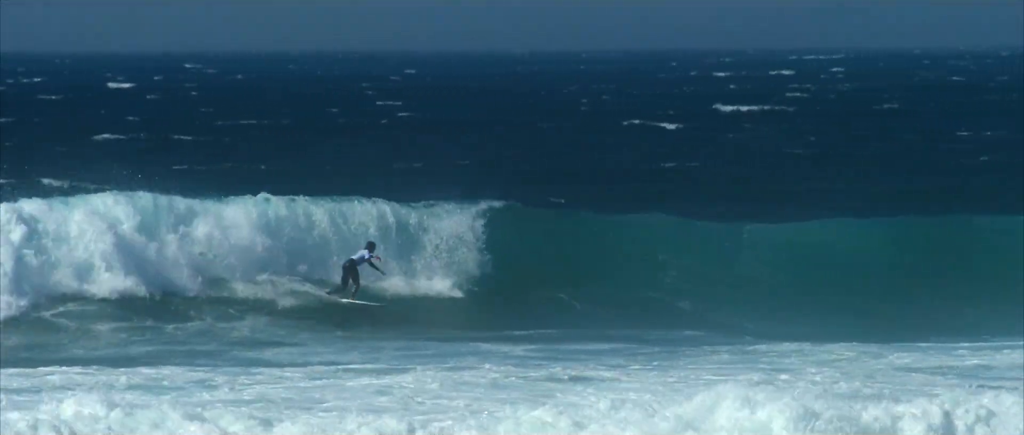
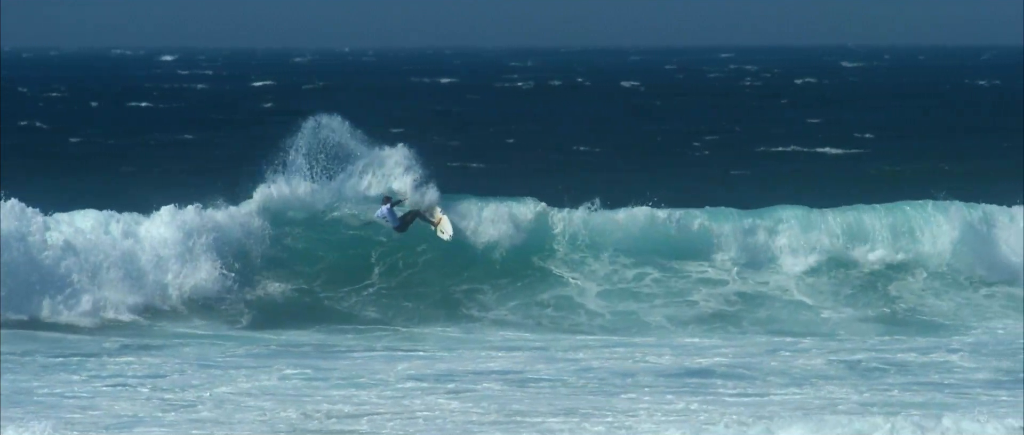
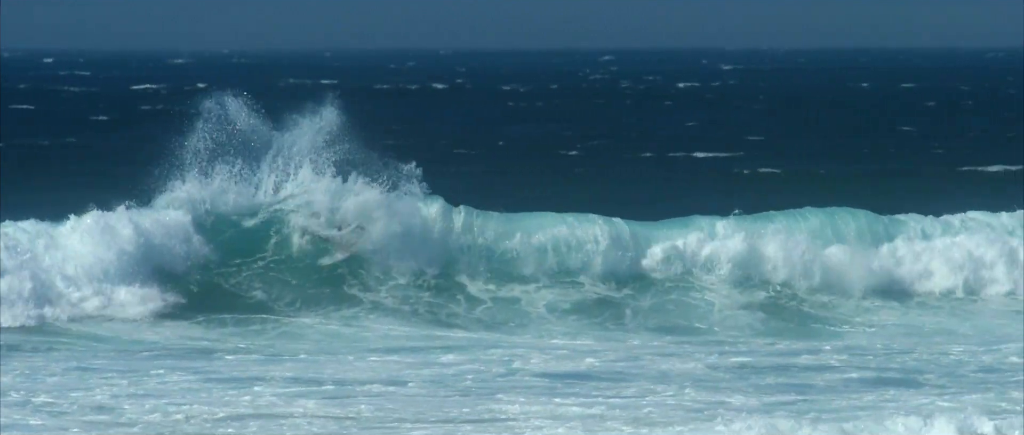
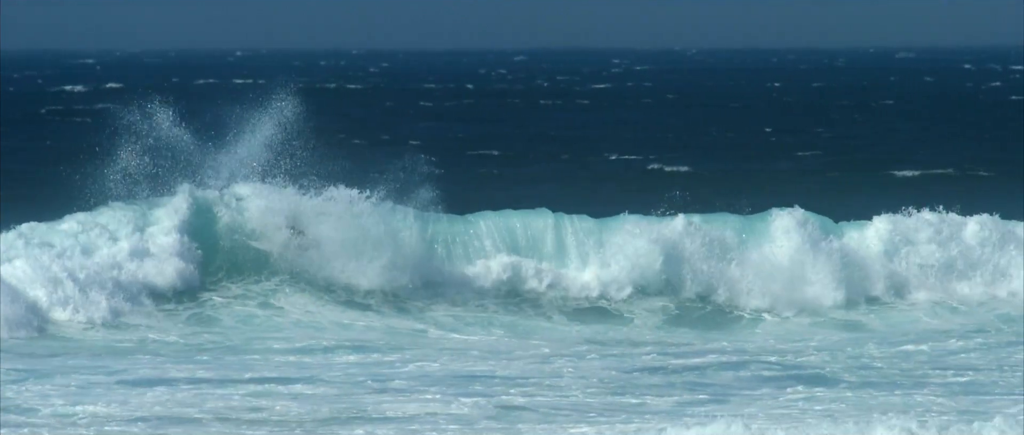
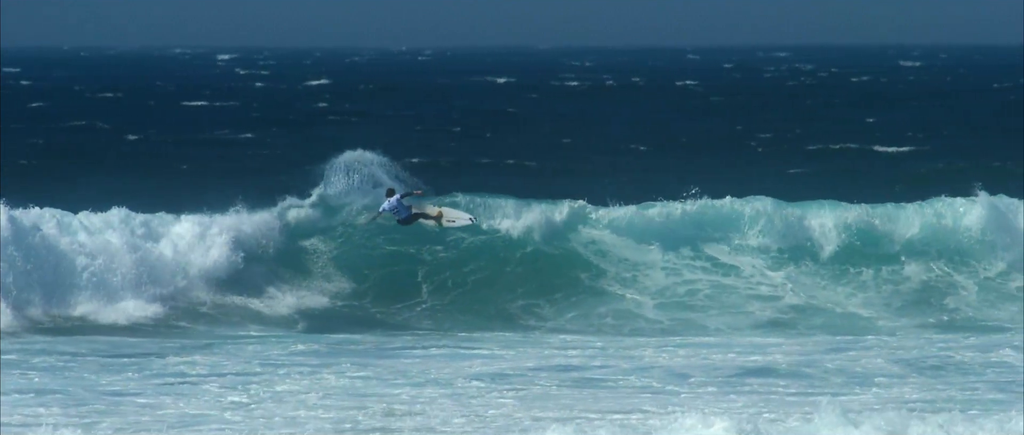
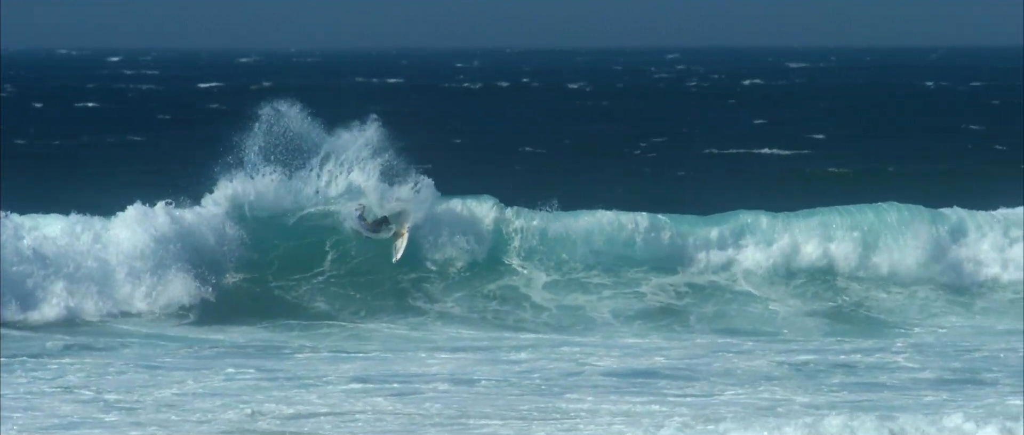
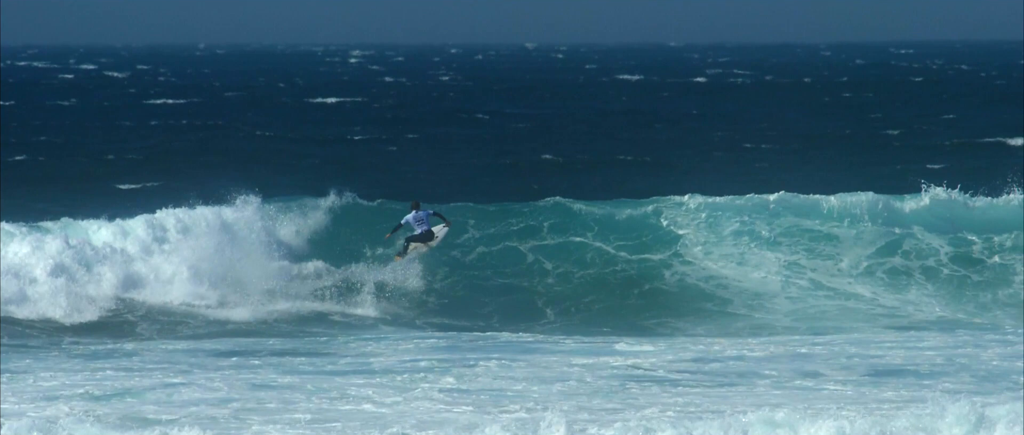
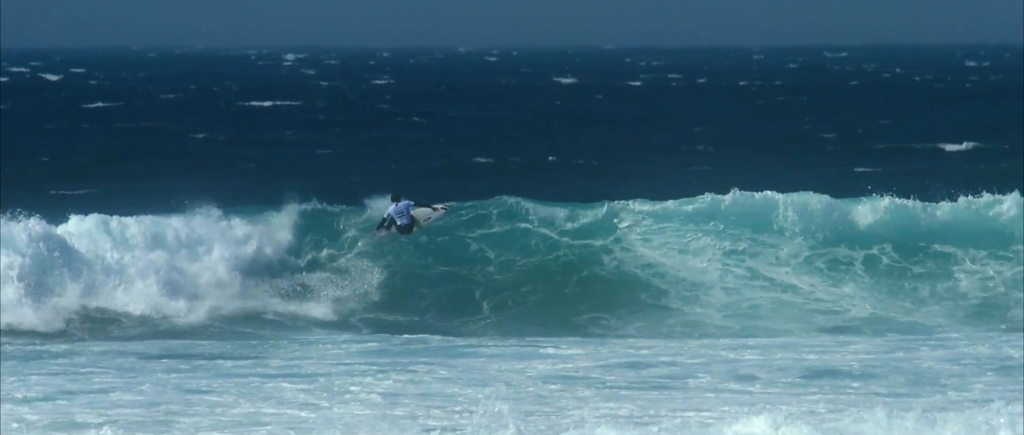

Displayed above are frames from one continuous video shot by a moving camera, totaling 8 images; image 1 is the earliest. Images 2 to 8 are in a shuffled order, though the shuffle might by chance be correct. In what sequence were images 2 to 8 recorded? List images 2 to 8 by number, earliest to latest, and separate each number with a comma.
7, 8, 5, 2, 6, 3, 4
